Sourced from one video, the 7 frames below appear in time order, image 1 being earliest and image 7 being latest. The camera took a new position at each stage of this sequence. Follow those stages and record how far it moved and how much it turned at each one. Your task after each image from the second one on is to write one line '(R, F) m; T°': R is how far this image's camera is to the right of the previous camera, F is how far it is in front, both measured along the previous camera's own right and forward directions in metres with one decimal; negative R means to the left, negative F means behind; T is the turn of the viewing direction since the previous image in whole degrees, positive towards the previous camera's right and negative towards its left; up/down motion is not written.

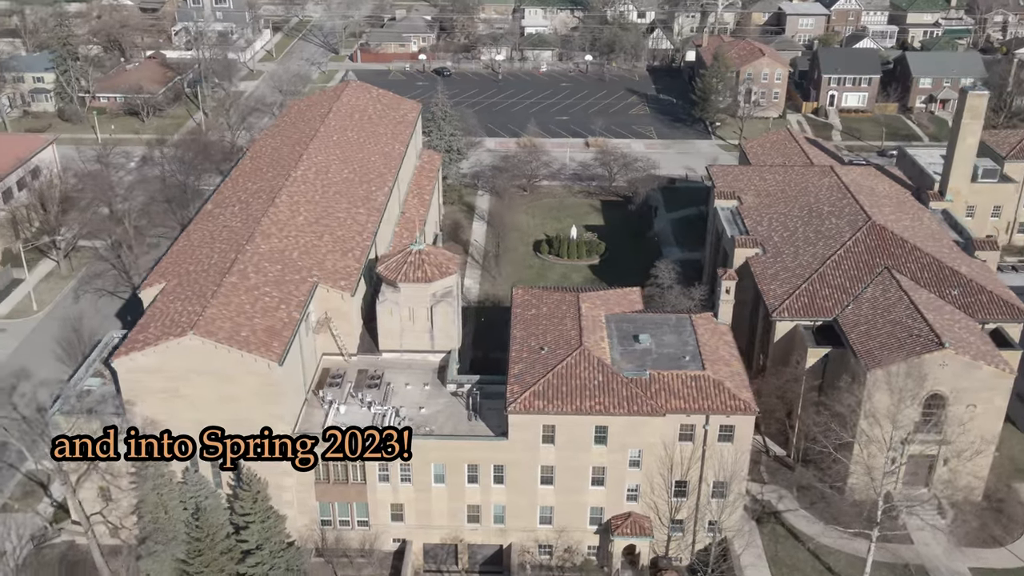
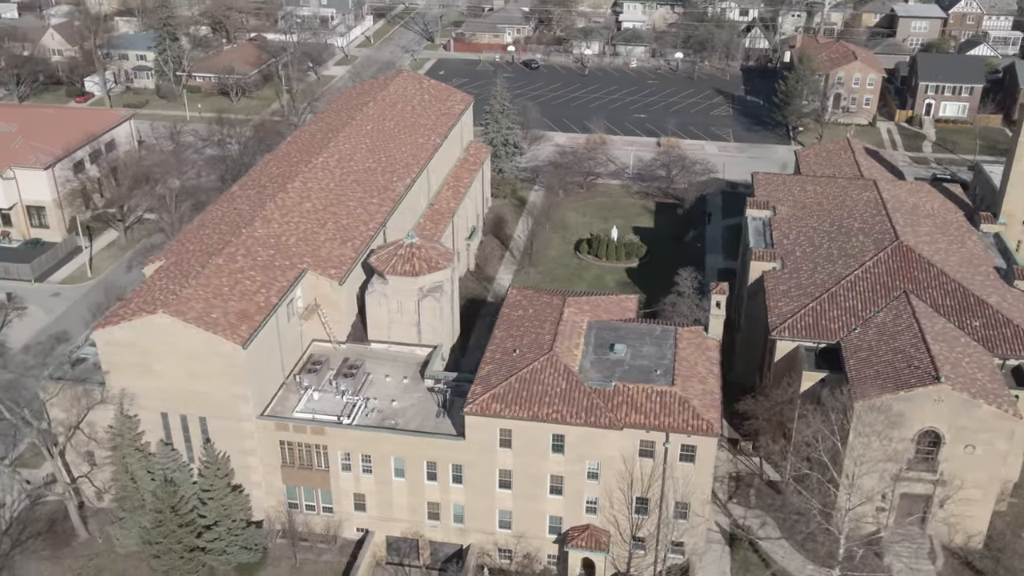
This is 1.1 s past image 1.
(+5.7, +0.8) m; -7°
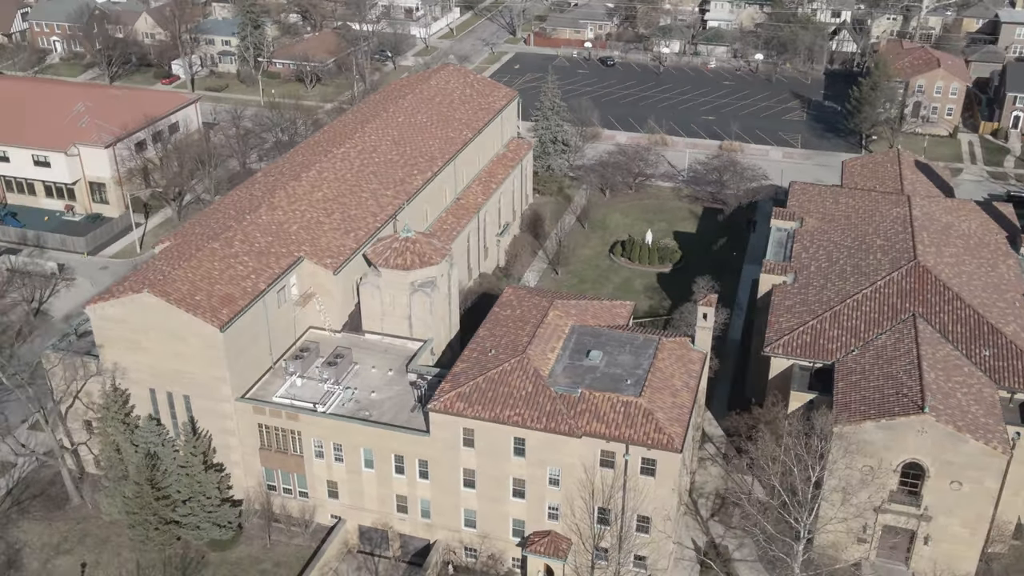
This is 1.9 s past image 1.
(+4.9, +0.5) m; -6°
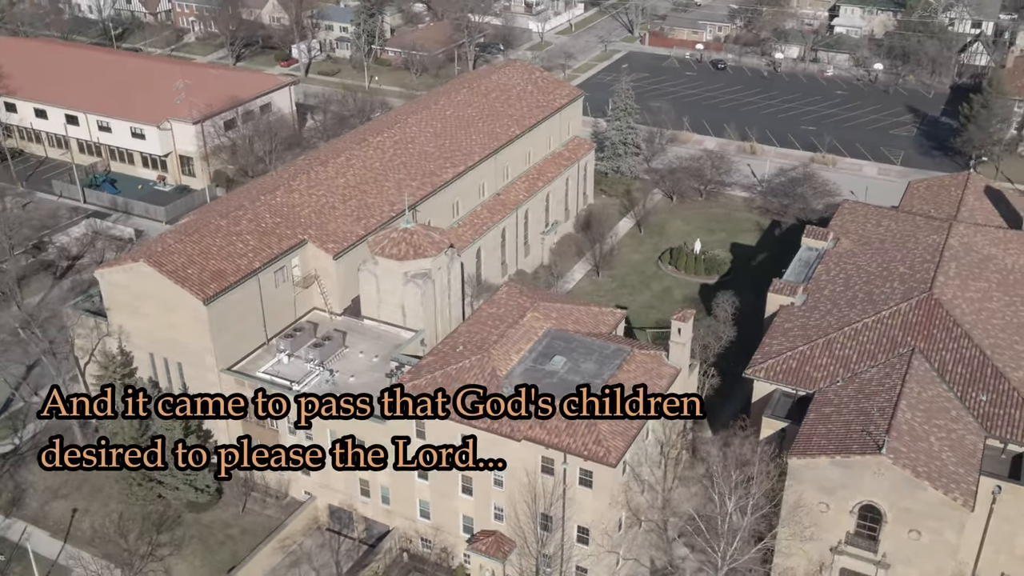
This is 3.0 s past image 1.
(+6.9, +0.5) m; -9°
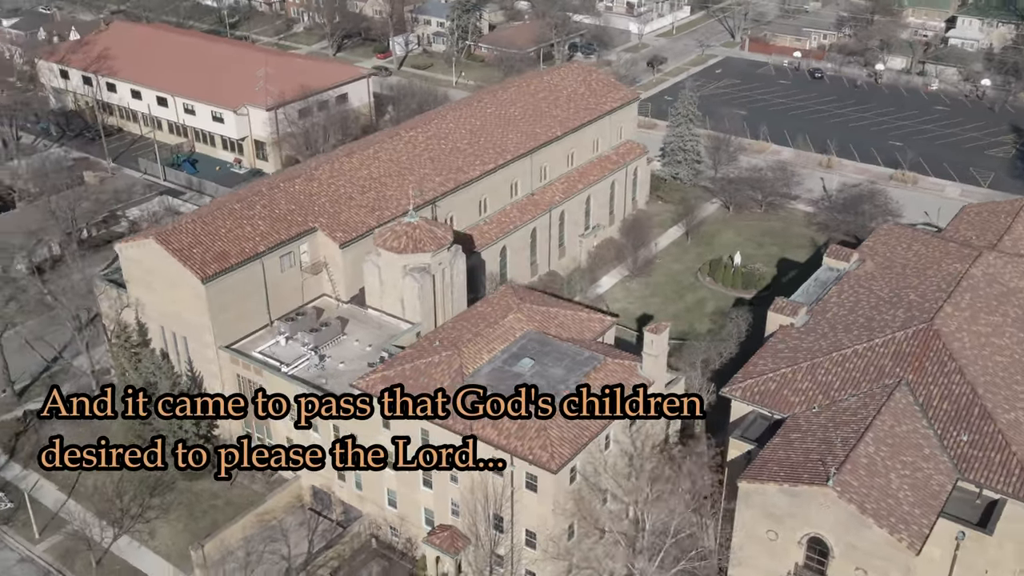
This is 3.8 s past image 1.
(+5.8, +0.2) m; -8°
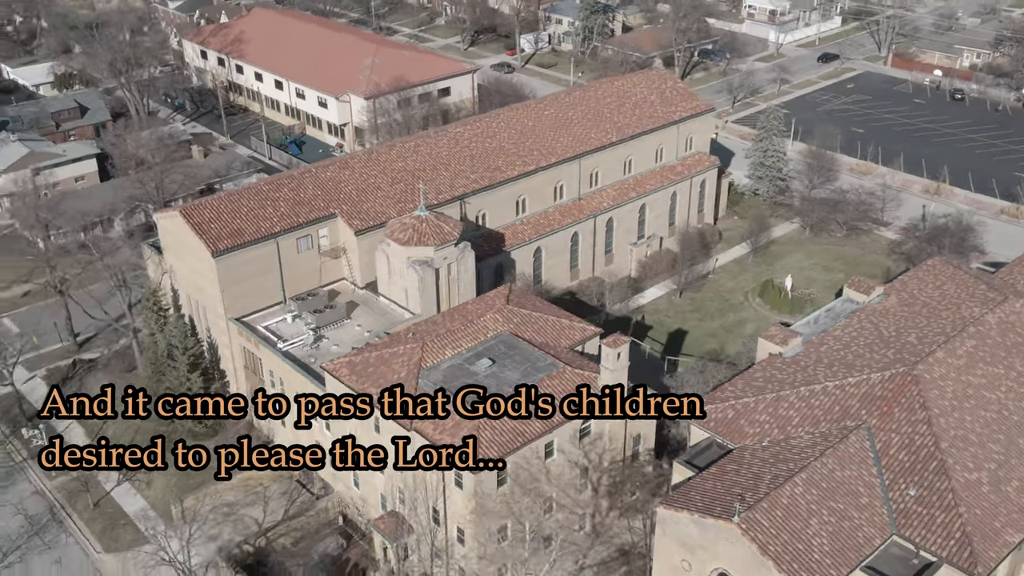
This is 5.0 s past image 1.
(+7.9, +0.4) m; -10°
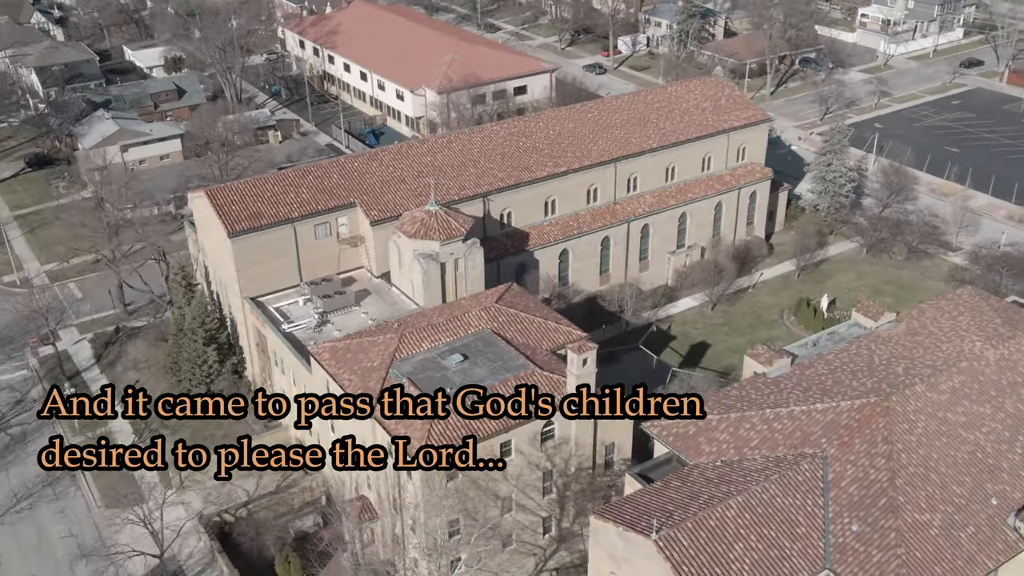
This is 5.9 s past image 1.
(+5.9, +0.2) m; -8°
